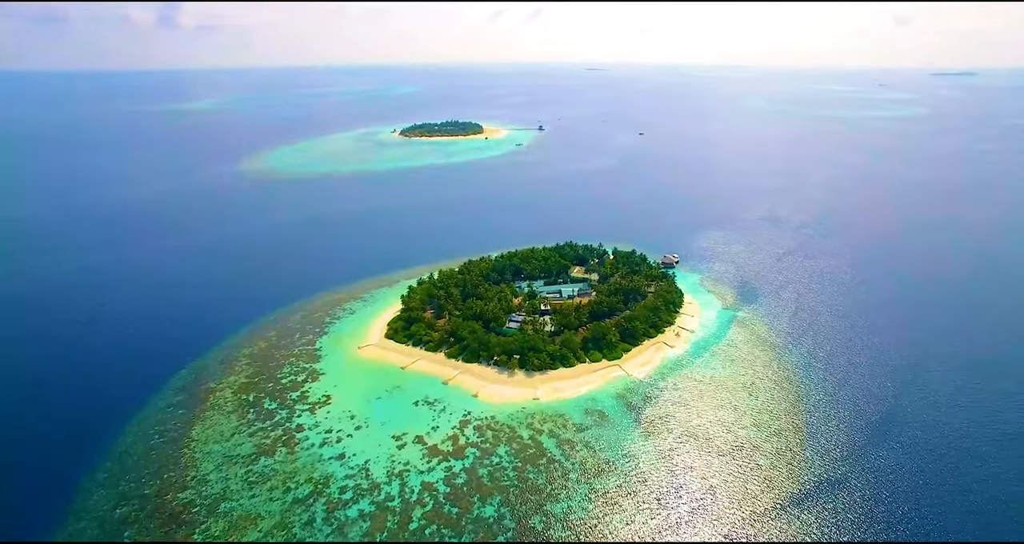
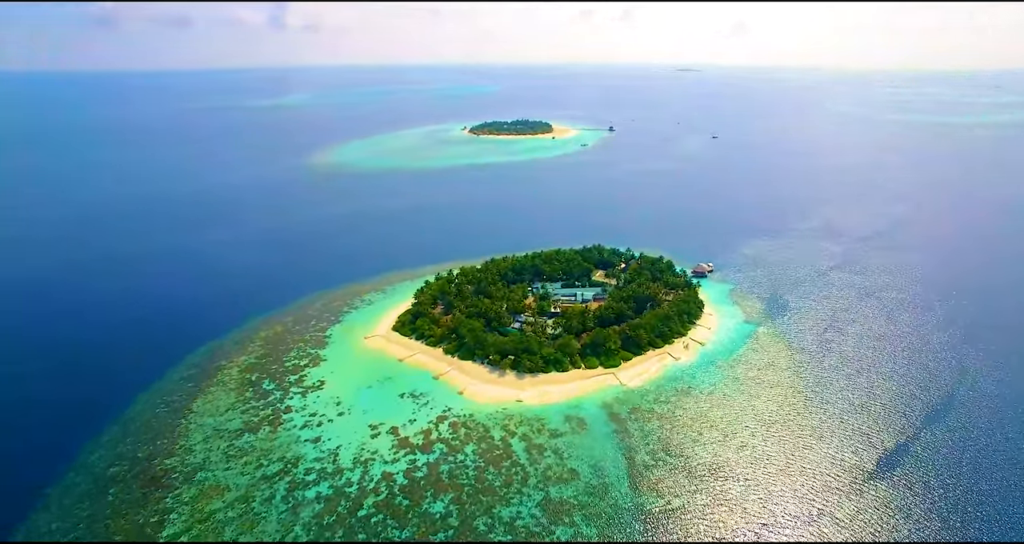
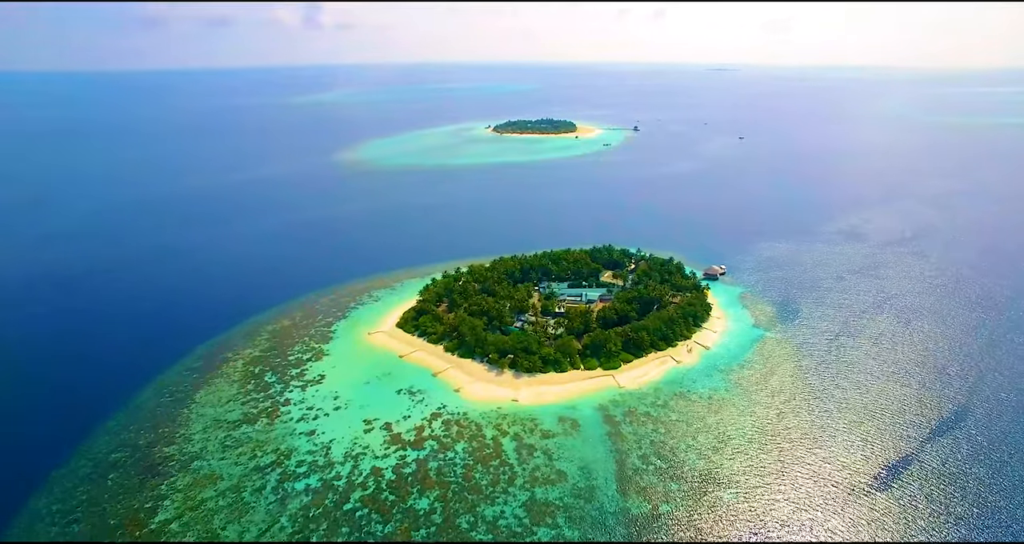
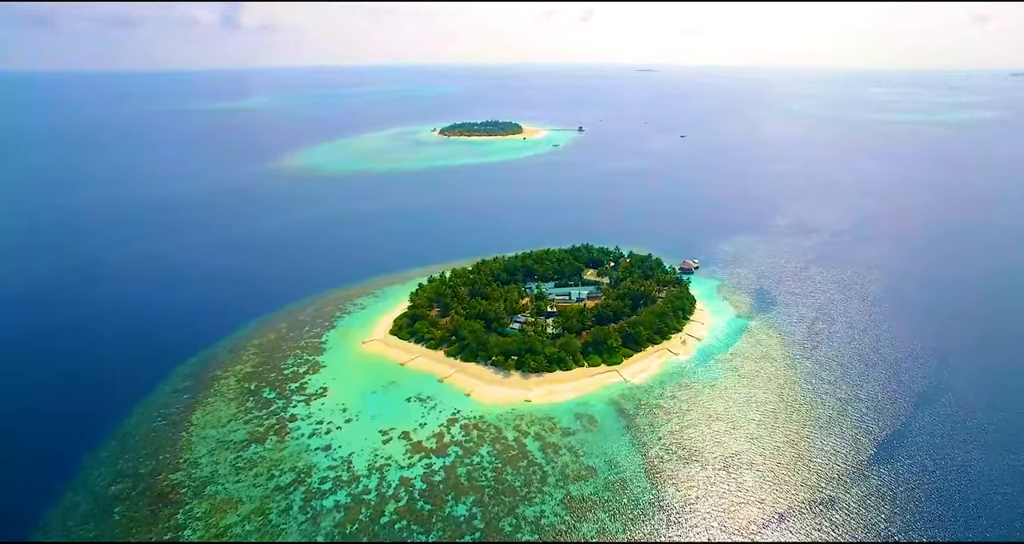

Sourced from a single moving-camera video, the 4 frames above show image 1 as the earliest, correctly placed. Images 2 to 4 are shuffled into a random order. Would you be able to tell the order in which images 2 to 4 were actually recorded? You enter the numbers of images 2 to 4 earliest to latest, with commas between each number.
4, 2, 3
